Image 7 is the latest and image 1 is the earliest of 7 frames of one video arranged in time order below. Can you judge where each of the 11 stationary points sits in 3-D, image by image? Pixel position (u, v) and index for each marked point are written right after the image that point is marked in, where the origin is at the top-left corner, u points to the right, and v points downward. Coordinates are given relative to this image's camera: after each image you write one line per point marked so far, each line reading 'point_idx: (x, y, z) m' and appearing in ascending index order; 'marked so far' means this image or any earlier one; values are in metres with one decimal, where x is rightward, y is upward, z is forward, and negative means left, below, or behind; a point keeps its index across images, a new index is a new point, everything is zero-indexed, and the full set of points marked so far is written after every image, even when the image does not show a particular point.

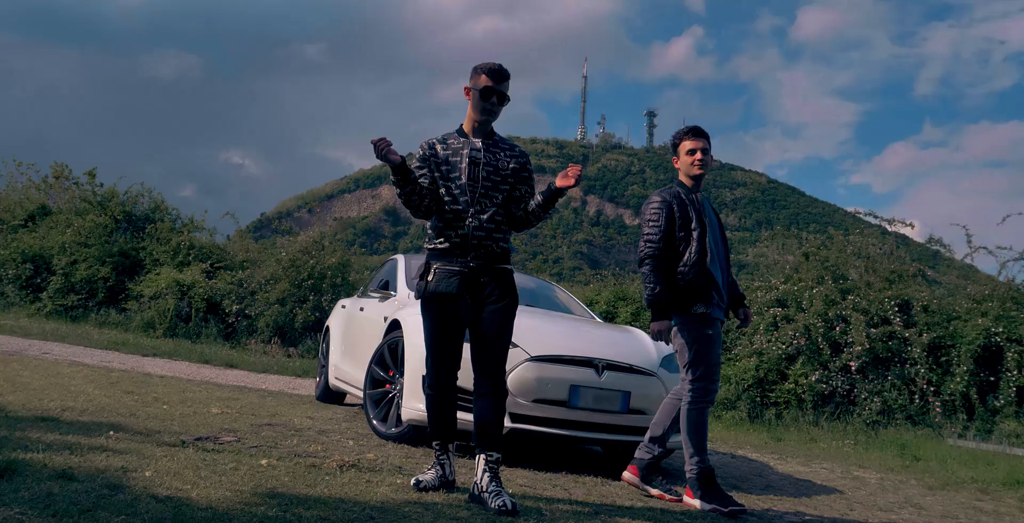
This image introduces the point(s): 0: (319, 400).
0: (-1.7, -1.2, +6.8) m
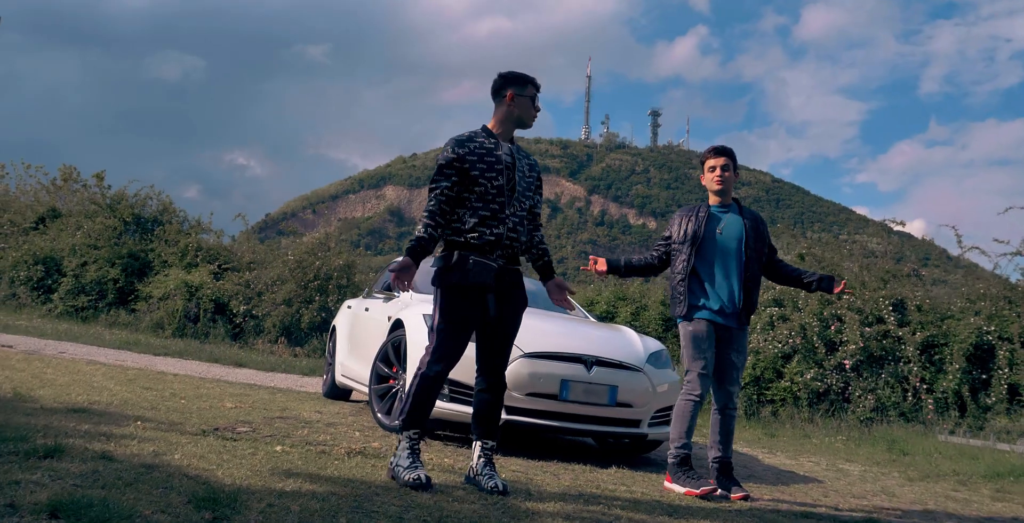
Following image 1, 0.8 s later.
0: (-1.7, -1.3, +7.1) m
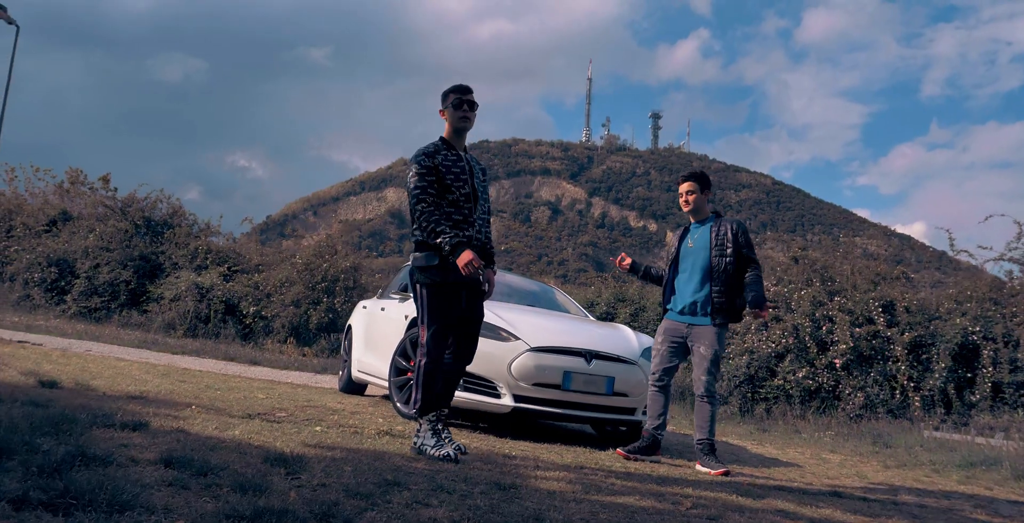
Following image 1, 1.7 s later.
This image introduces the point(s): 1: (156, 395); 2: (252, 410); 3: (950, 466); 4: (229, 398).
0: (-1.7, -1.3, +7.6) m
1: (-2.1, -0.8, +4.5) m
2: (-1.4, -0.8, +4.3) m
3: (+4.0, -1.9, +7.0) m
4: (-1.8, -0.9, +5.0) m
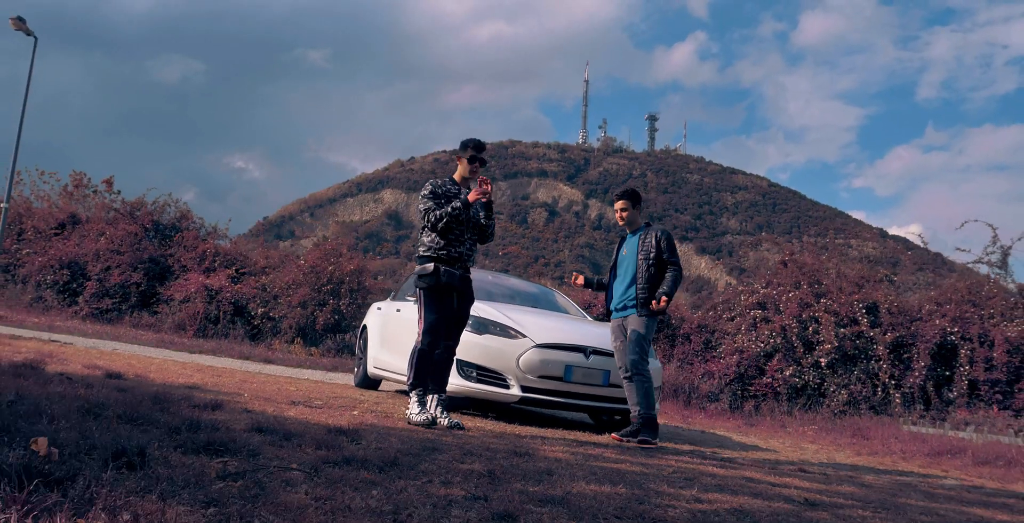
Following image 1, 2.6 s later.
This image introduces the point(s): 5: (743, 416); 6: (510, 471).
0: (-1.6, -1.3, +8.2) m
1: (-2.0, -0.8, +5.1) m
2: (-1.4, -0.9, +4.9) m
3: (+4.0, -1.9, +7.6) m
4: (-1.8, -0.9, +5.6) m
5: (+3.7, -2.5, +12.3) m
6: (0.0, -1.0, +3.5) m
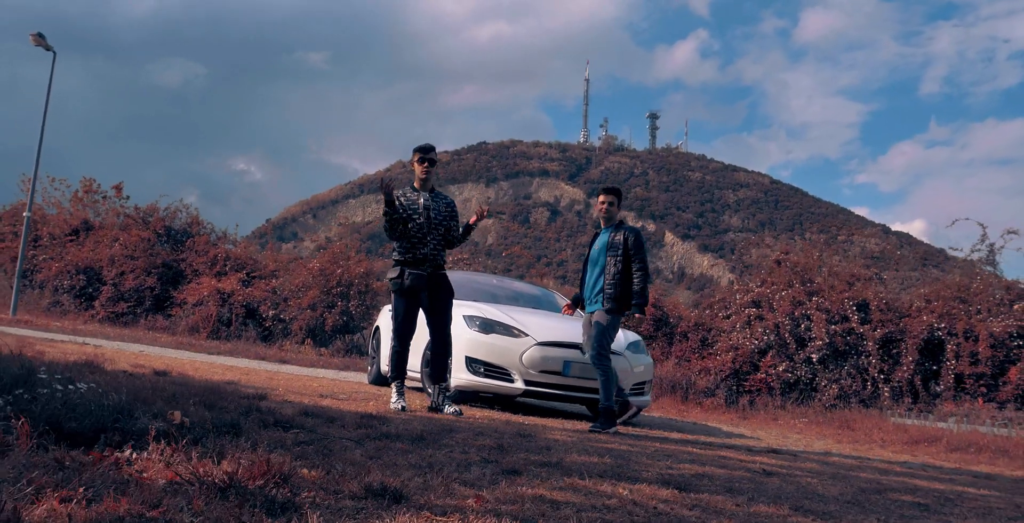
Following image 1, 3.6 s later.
0: (-1.6, -1.4, +8.7) m
1: (-2.0, -0.9, +5.7) m
2: (-1.4, -0.9, +5.5) m
3: (+4.1, -1.9, +8.1) m
4: (-1.7, -1.0, +6.2) m
5: (+3.8, -2.5, +12.8) m
6: (0.0, -1.0, +4.0) m
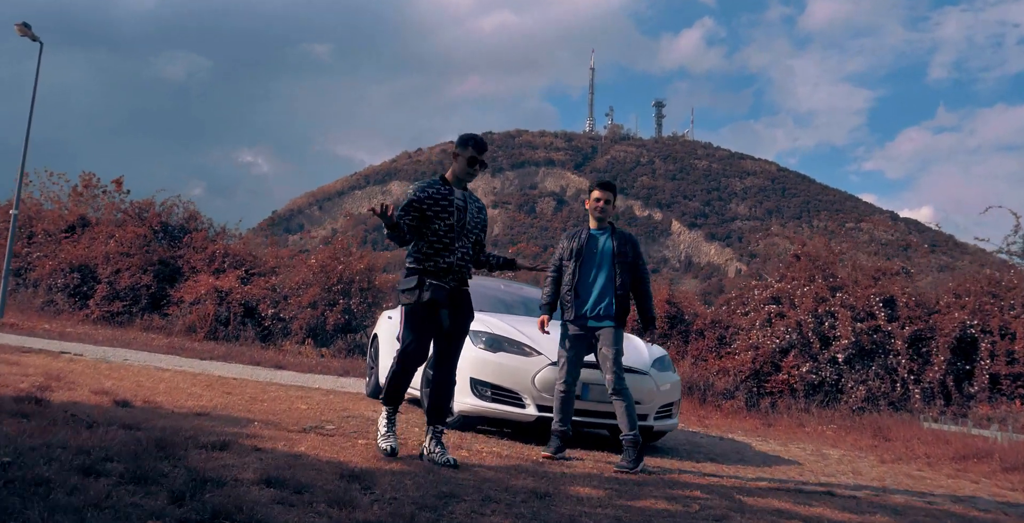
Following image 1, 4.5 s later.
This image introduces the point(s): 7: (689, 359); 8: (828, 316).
0: (-1.5, -1.4, +8.0) m
1: (-1.9, -1.0, +5.0) m
2: (-1.3, -1.0, +4.8) m
3: (+4.2, -1.9, +7.4) m
4: (-1.7, -1.1, +5.5) m
5: (+3.9, -2.4, +12.1) m
6: (+0.1, -1.1, +3.4) m
7: (+3.2, -1.8, +13.9) m
8: (+5.2, -0.9, +12.7) m
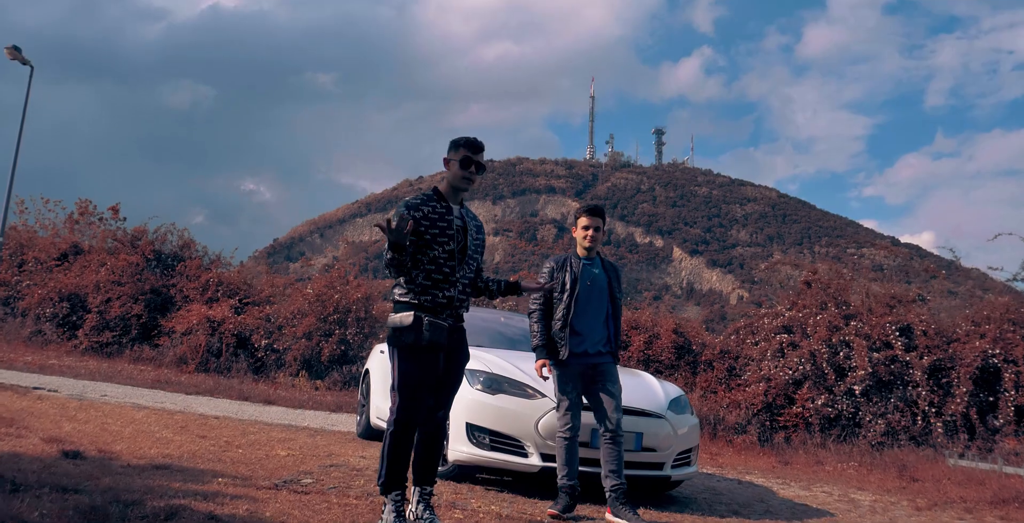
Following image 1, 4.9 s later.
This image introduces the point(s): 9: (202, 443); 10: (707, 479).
0: (-1.5, -1.7, +7.5) m
1: (-1.9, -1.1, +4.4) m
2: (-1.3, -1.2, +4.2) m
3: (+4.2, -2.2, +6.8) m
4: (-1.7, -1.3, +4.9) m
5: (+3.9, -2.8, +11.5) m
6: (+0.1, -1.2, +2.8) m
7: (+3.2, -2.3, +13.3) m
8: (+5.2, -1.4, +12.1) m
9: (-2.2, -1.3, +5.4) m
10: (+1.8, -2.0, +6.9) m
